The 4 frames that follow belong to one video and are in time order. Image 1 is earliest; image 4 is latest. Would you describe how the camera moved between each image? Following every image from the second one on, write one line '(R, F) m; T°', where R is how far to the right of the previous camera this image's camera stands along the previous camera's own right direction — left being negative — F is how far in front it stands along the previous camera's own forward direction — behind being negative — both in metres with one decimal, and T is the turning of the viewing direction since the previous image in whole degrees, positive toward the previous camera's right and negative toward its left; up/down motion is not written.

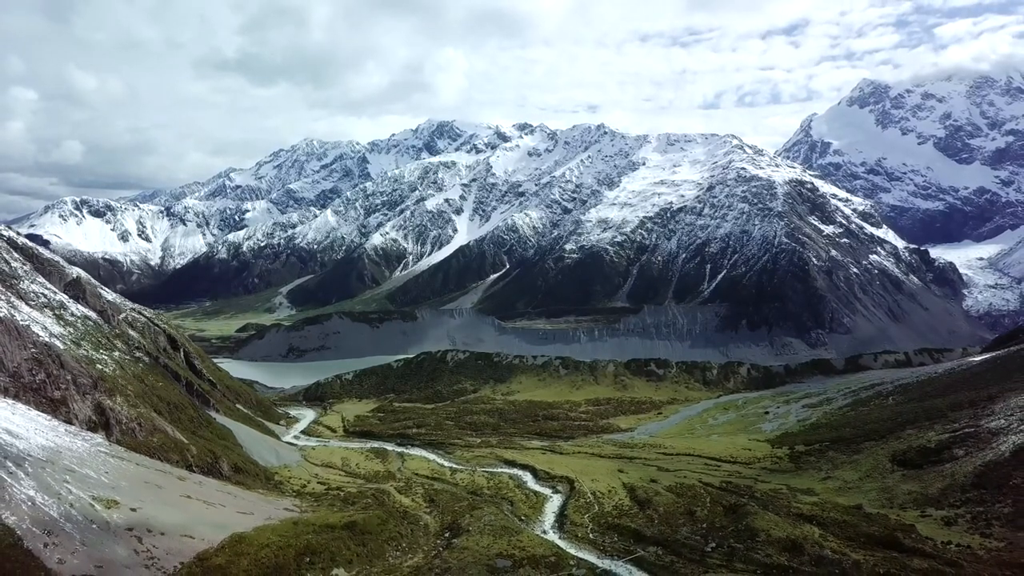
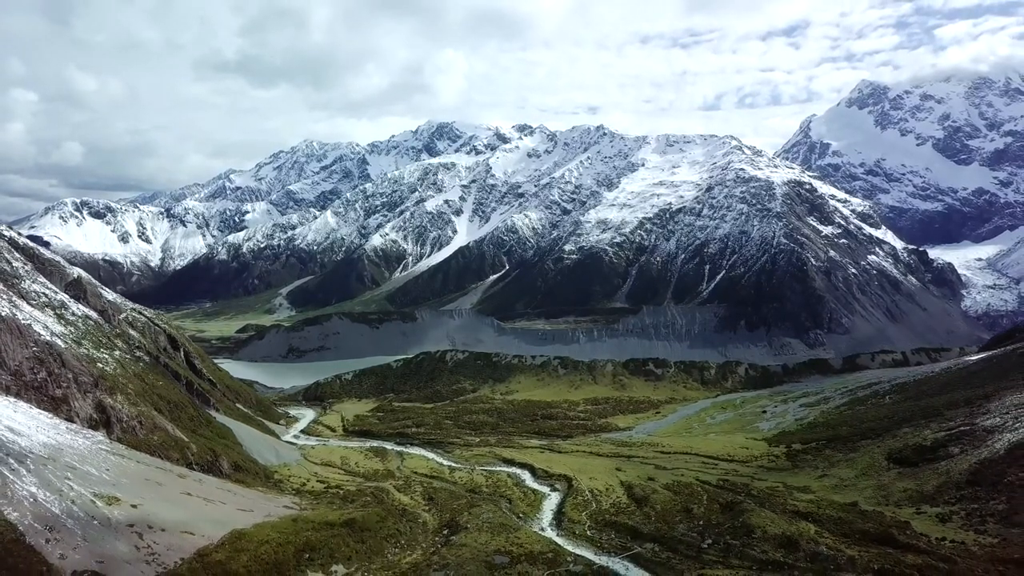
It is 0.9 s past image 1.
(+0.2, -0.4) m; 0°
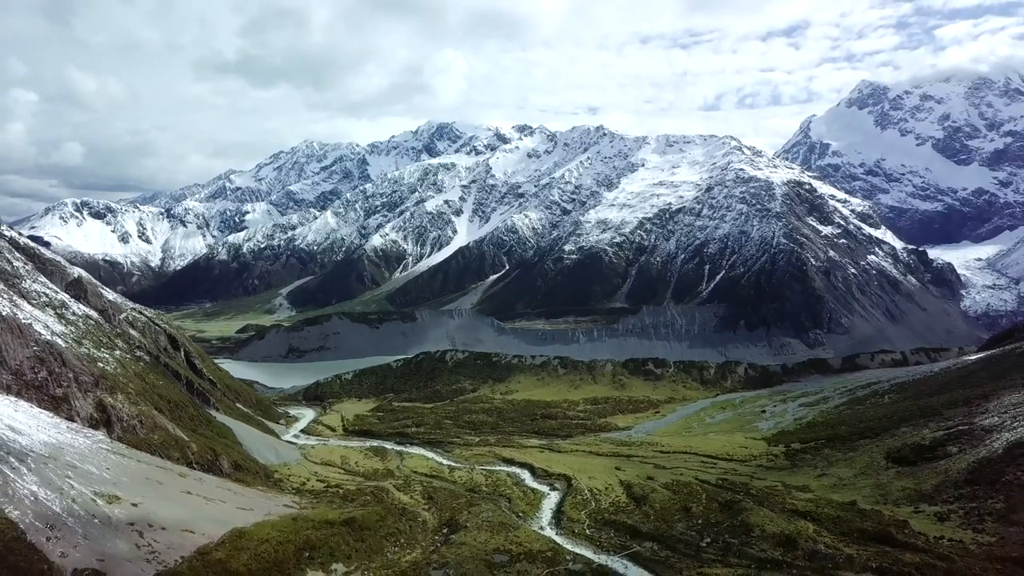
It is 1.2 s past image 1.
(+0.1, -0.1) m; 0°
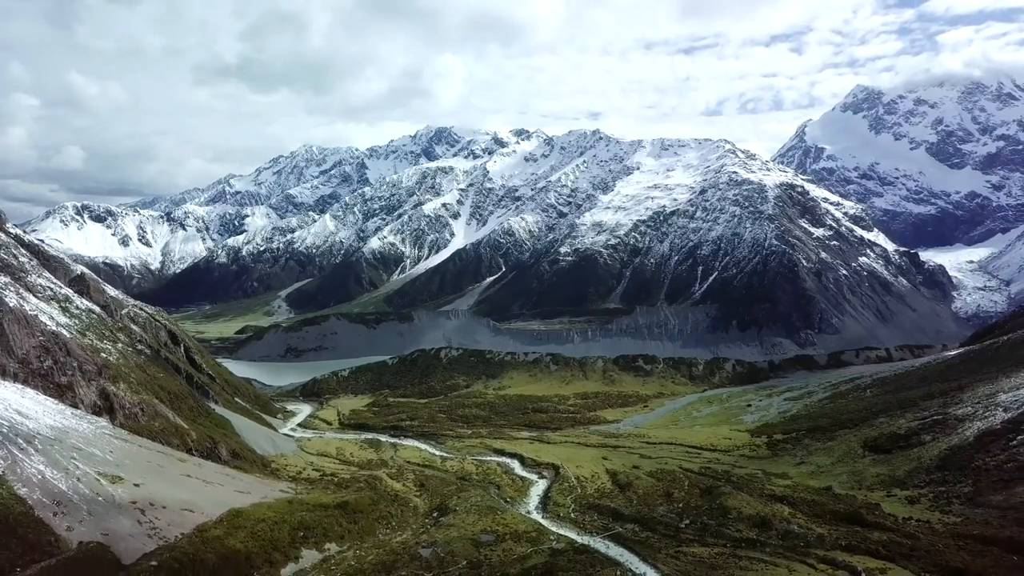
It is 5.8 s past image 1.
(+1.0, -2.1) m; 0°
